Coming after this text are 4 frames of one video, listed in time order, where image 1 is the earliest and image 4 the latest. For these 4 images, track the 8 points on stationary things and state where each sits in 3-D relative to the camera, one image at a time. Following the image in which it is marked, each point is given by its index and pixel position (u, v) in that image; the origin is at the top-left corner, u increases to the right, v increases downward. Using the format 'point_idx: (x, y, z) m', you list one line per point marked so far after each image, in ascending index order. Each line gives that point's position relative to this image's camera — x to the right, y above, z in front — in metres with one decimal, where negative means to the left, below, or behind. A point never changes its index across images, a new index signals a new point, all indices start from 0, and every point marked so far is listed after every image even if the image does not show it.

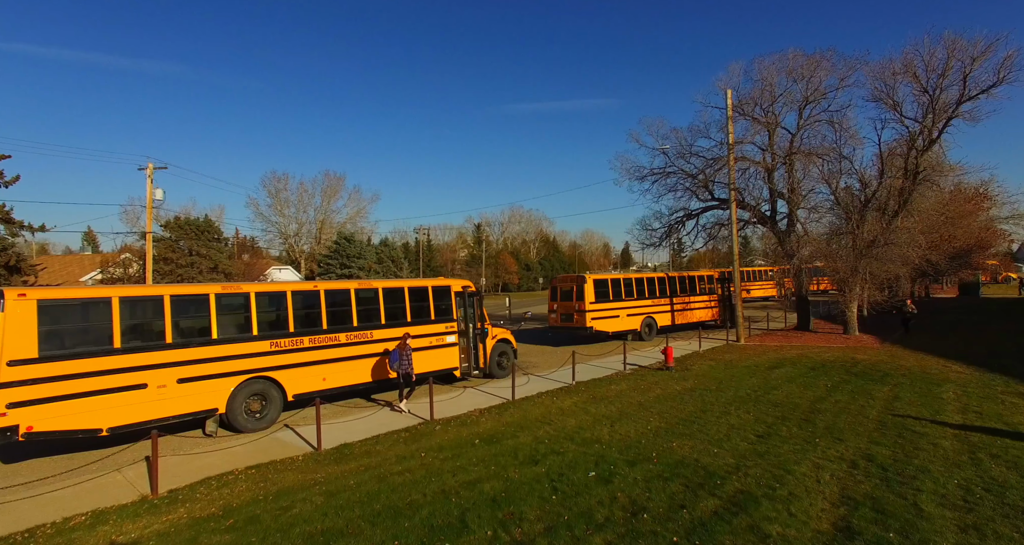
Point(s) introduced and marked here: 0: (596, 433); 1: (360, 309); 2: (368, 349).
0: (+1.4, -2.7, +8.6) m
1: (-3.3, -0.8, +11.4) m
2: (-3.1, -1.7, +11.3) m
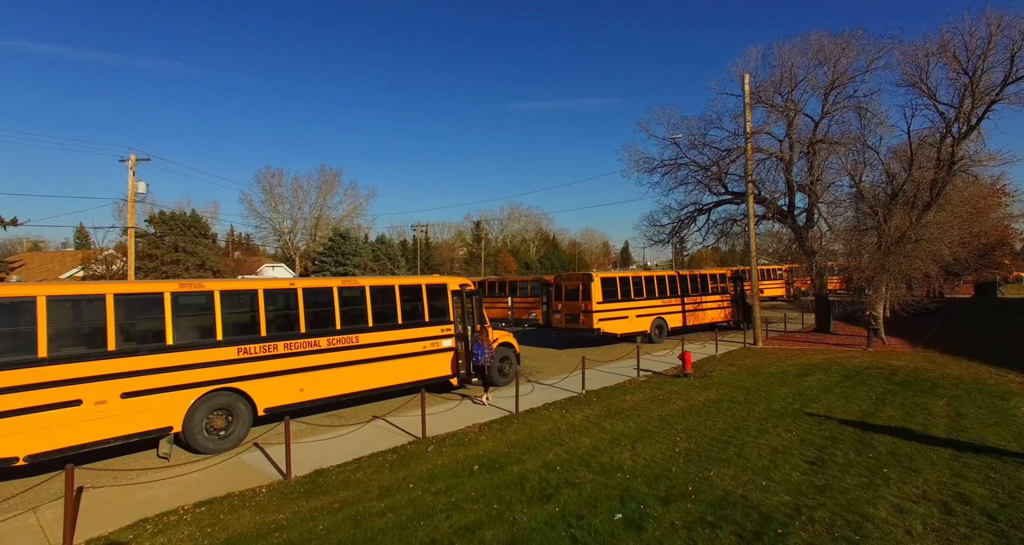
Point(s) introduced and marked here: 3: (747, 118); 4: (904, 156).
0: (+1.5, -2.6, +7.4) m
1: (-3.3, -0.7, +10.1) m
2: (-3.1, -1.6, +10.0) m
3: (+8.5, +5.6, +18.8) m
4: (+13.8, +4.1, +18.3) m
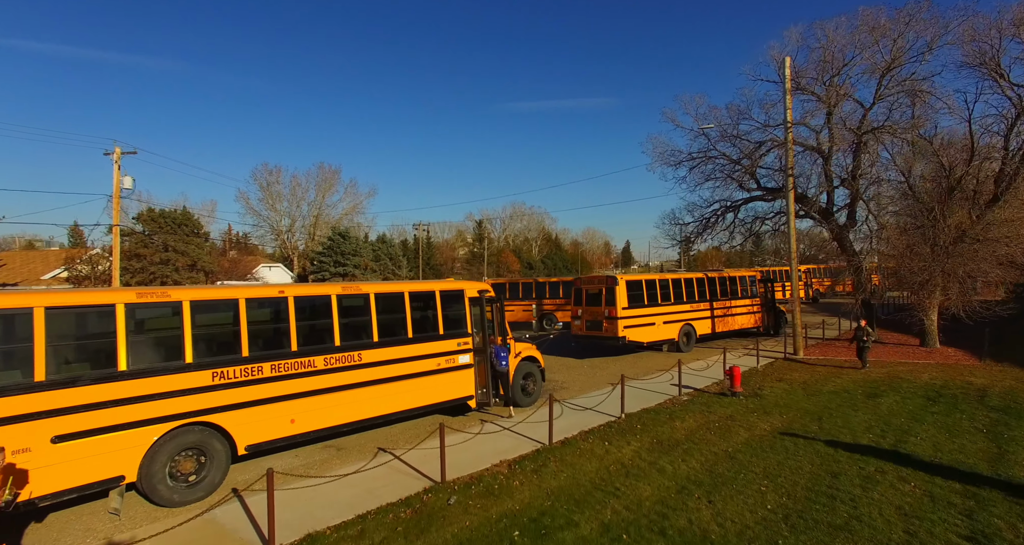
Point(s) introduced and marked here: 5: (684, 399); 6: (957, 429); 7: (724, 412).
0: (+2.0, -2.7, +5.7) m
1: (-2.7, -0.8, +8.4) m
2: (-2.5, -1.7, +8.4) m
3: (+9.0, +5.5, +17.2) m
4: (+14.3, +4.0, +16.6) m
5: (+3.6, -2.7, +11.0) m
6: (+6.8, -2.4, +8.0) m
7: (+4.1, -2.7, +10.0) m
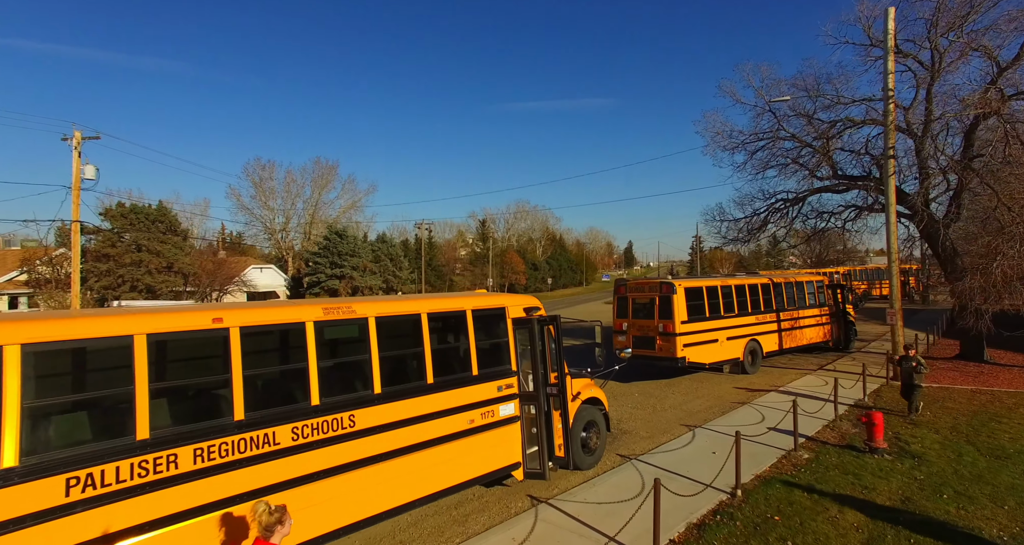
0: (+2.9, -2.8, +2.5) m
1: (-1.9, -0.9, +5.2) m
2: (-1.7, -1.8, +5.2) m
3: (+9.9, +5.3, +14.0) m
4: (+15.1, +3.9, +13.4) m
5: (+4.5, -2.8, +7.8) m
6: (+7.7, -2.6, +4.8) m
7: (+4.9, -2.8, +6.8) m
